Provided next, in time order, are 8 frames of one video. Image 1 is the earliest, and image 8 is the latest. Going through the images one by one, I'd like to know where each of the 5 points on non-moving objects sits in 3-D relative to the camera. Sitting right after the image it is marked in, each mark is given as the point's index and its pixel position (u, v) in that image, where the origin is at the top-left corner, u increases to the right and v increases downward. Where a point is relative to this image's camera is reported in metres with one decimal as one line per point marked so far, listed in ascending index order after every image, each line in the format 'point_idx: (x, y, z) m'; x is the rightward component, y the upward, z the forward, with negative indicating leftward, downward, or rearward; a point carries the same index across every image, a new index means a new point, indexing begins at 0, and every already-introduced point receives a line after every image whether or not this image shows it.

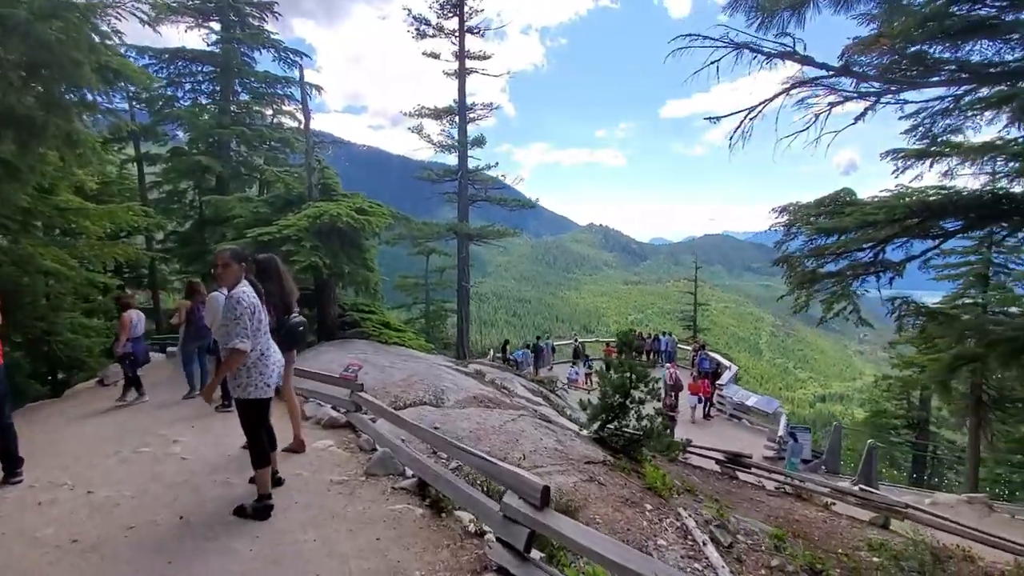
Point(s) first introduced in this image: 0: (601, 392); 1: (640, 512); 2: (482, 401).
0: (+1.8, -2.0, +10.0) m
1: (+1.6, -2.5, +5.4) m
2: (-0.4, -2.0, +8.7) m
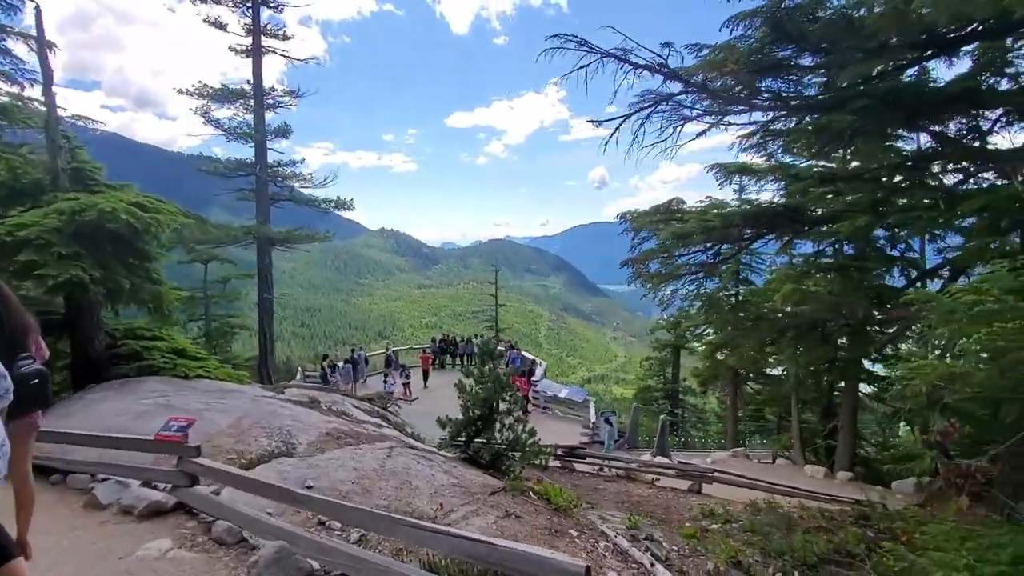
0: (-0.8, -2.2, +9.4) m
1: (+0.8, -2.6, +5.0) m
2: (-2.4, -2.2, +7.3) m
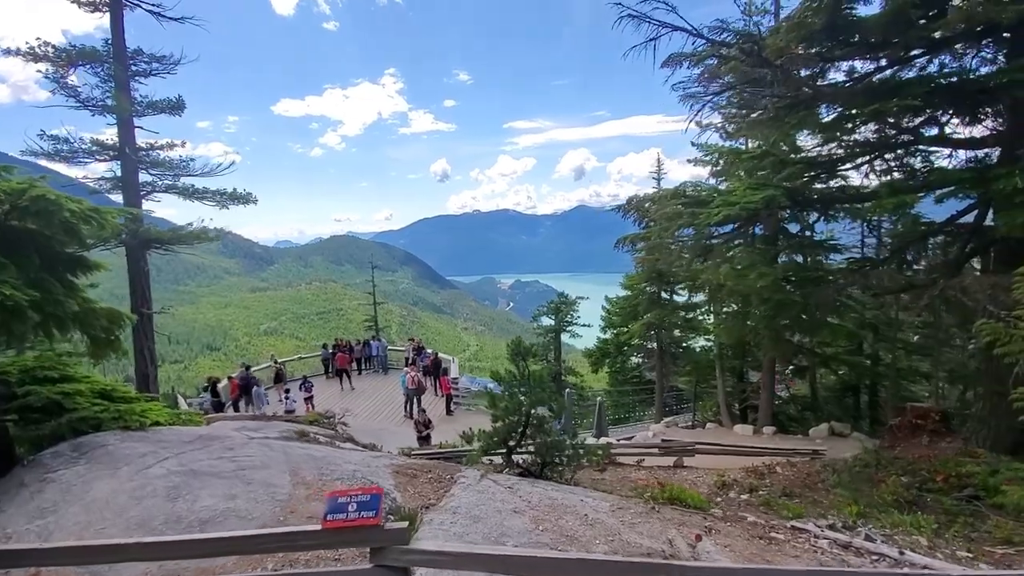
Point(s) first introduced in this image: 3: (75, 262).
0: (-0.2, -2.1, +8.4) m
1: (+2.7, -2.4, +4.7) m
2: (-1.0, -2.2, +6.0) m
3: (-5.0, +0.3, +5.9) m
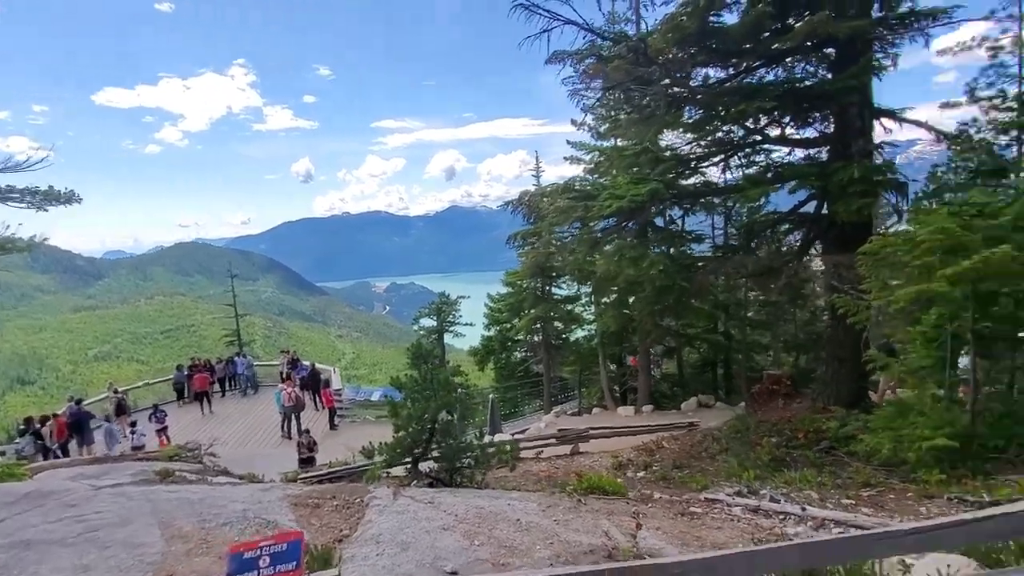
0: (-1.6, -2.1, +7.9) m
1: (+2.0, -2.2, +4.9) m
2: (-1.9, -2.2, +5.3) m
3: (-5.9, 0.0, +4.2) m
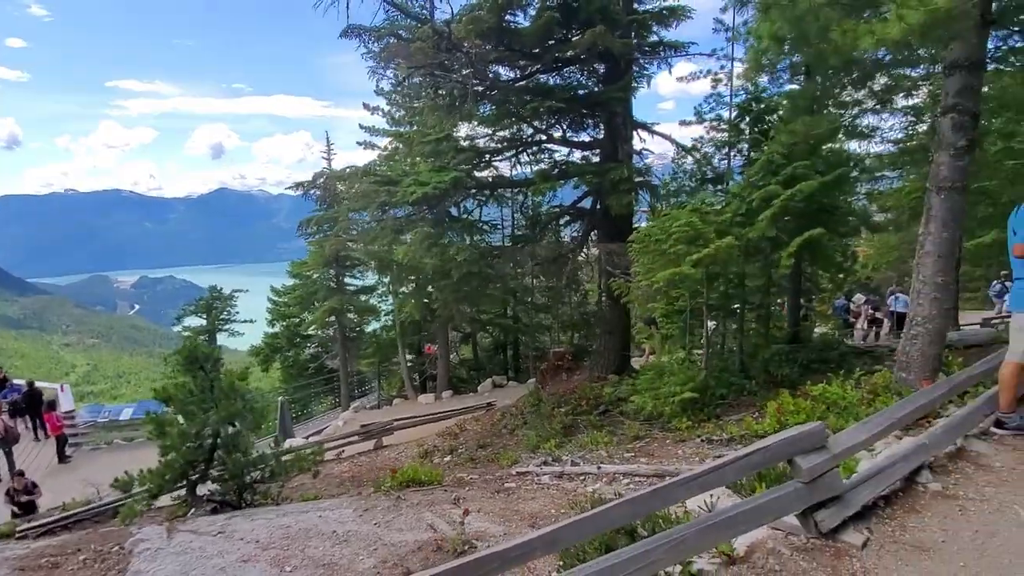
0: (-4.3, -2.0, +6.6) m
1: (+0.2, -2.1, +5.3) m
2: (-3.5, -2.2, +4.1) m
3: (-6.9, 0.0, +1.5) m
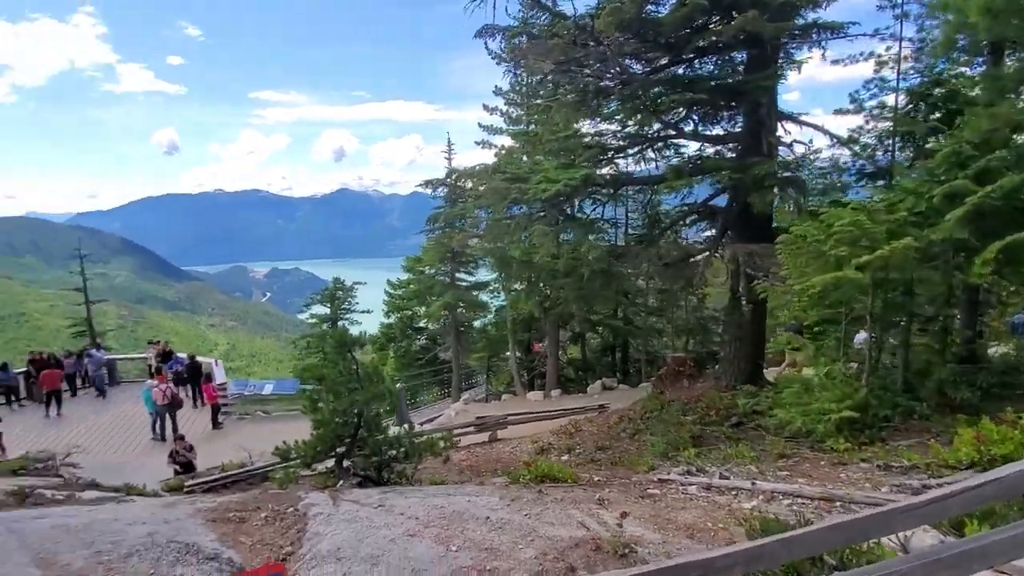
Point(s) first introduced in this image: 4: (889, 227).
0: (-2.6, -1.8, +7.1) m
1: (+1.6, -2.1, +5.0) m
2: (-2.3, -2.0, +4.6) m
3: (-5.9, +0.2, +2.6) m
4: (+5.3, +0.8, +7.2) m
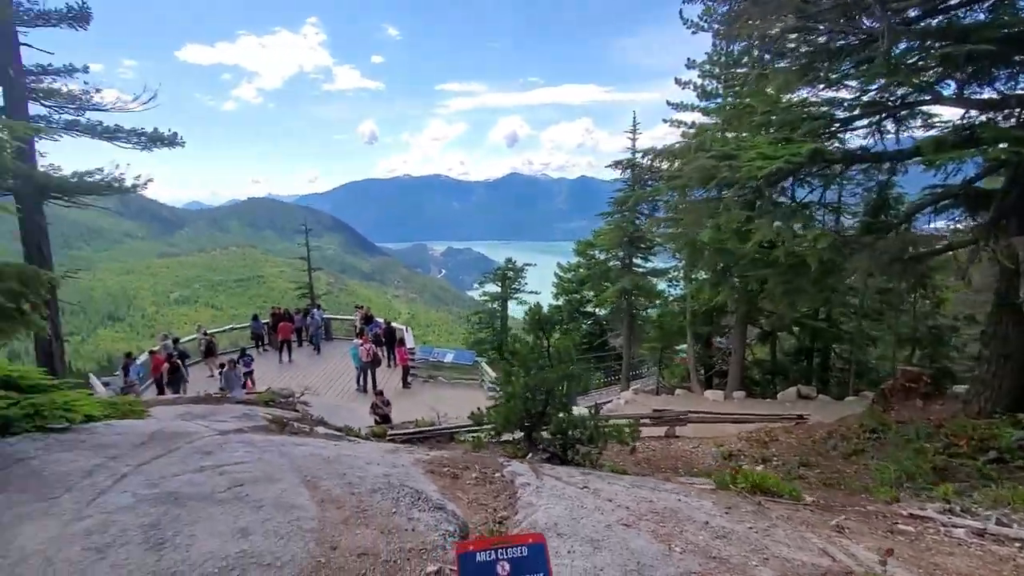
0: (+0.1, -1.5, +7.4) m
1: (+3.4, -2.0, +4.0) m
2: (-0.4, -1.8, +4.8) m
3: (-4.4, +0.7, +4.0) m
4: (+7.7, +0.7, +4.9) m
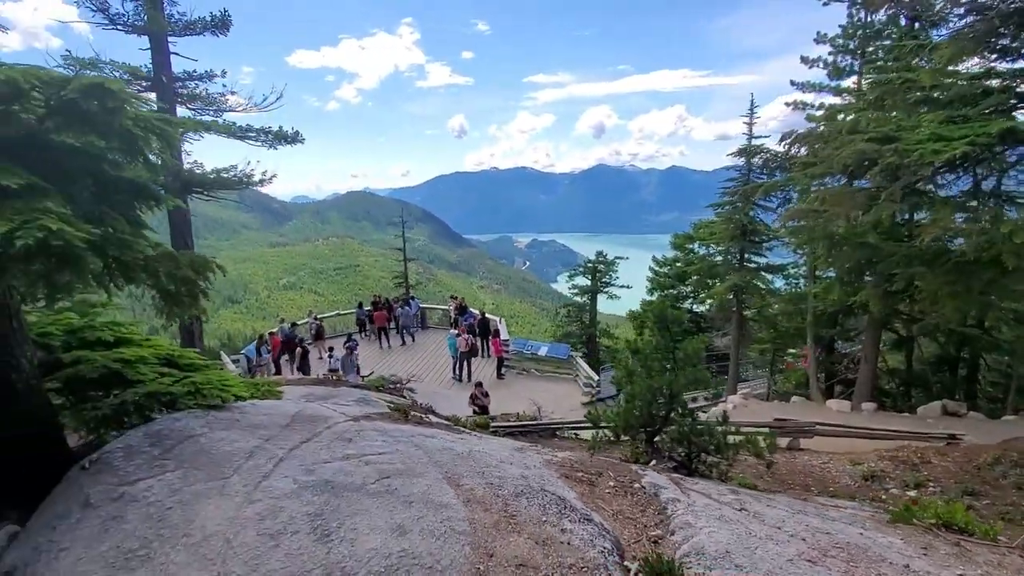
0: (+1.8, -1.4, +6.9) m
1: (+4.5, -2.1, +3.1) m
2: (+0.8, -1.7, +4.5) m
3: (-3.2, +0.8, +4.3) m
4: (+8.9, +0.5, +3.3) m
